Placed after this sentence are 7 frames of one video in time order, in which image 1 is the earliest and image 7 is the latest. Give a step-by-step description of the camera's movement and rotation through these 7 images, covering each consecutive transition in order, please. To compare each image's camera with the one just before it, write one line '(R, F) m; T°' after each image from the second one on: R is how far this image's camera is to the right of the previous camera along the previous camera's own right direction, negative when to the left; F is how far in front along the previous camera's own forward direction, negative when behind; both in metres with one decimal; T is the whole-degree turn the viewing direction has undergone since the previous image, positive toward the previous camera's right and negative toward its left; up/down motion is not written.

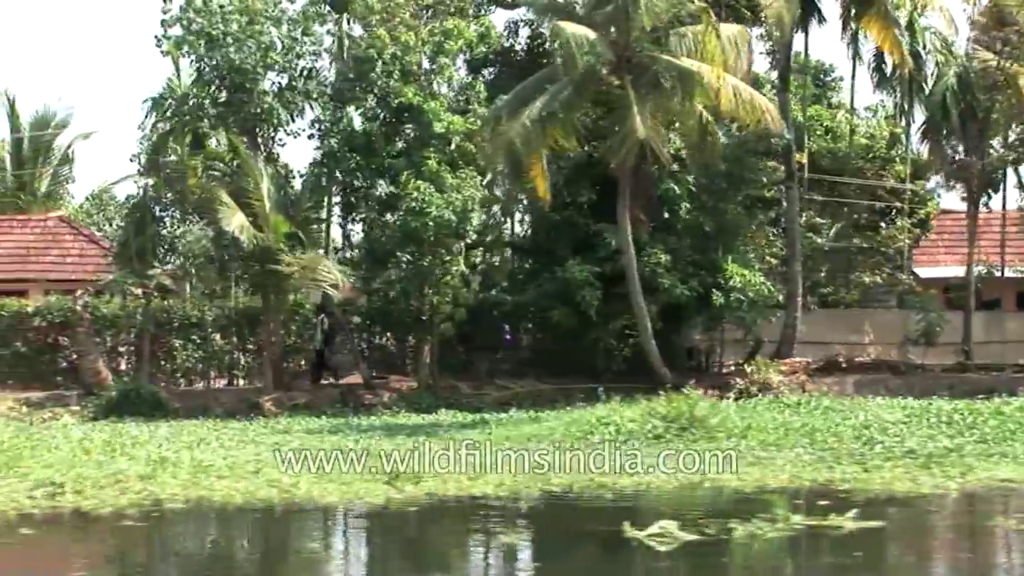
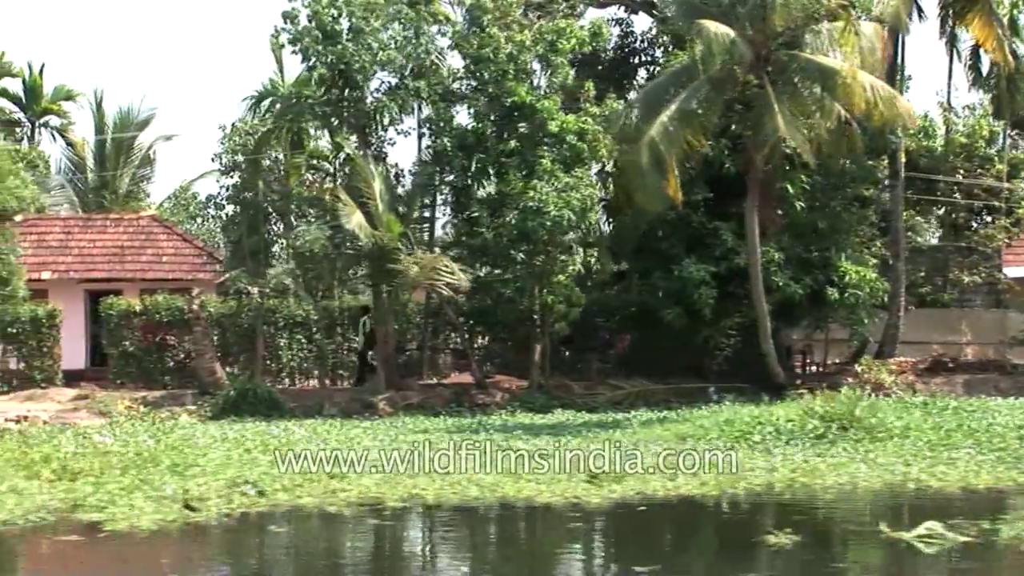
(-1.3, 0.0) m; -1°
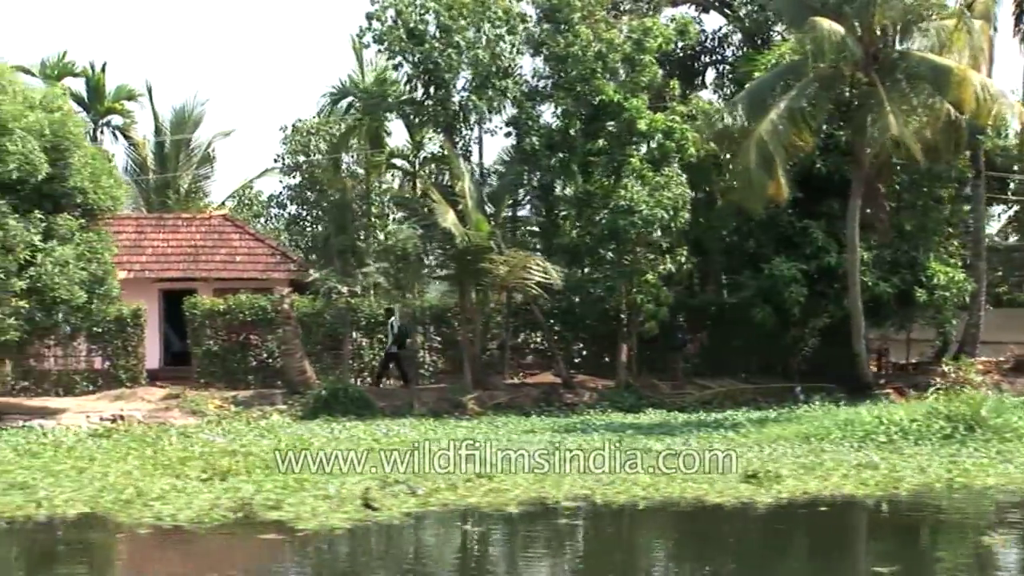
(-1.0, 0.0) m; -1°
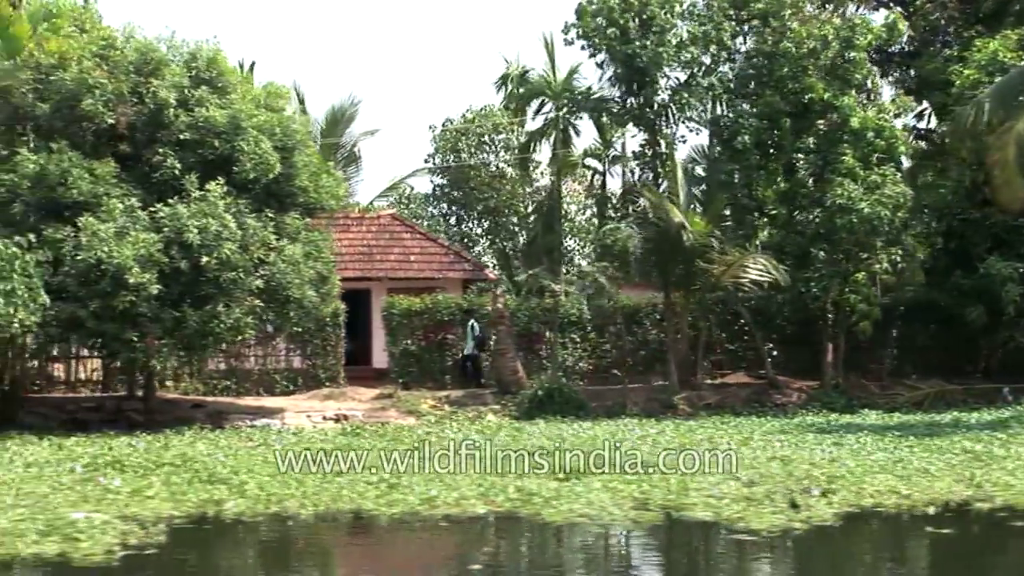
(-2.4, +0.1) m; -1°
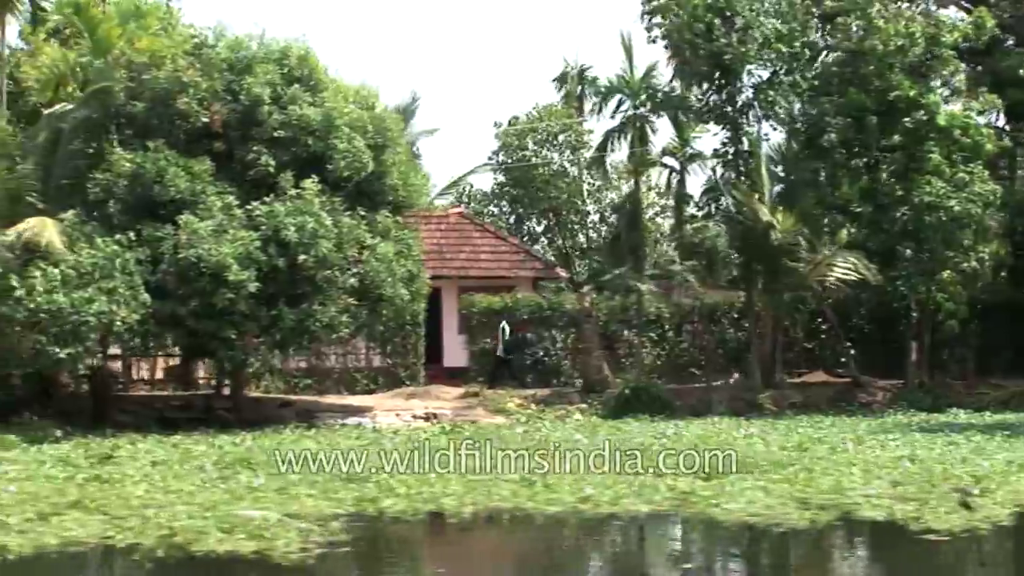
(-0.9, 0.0) m; -1°
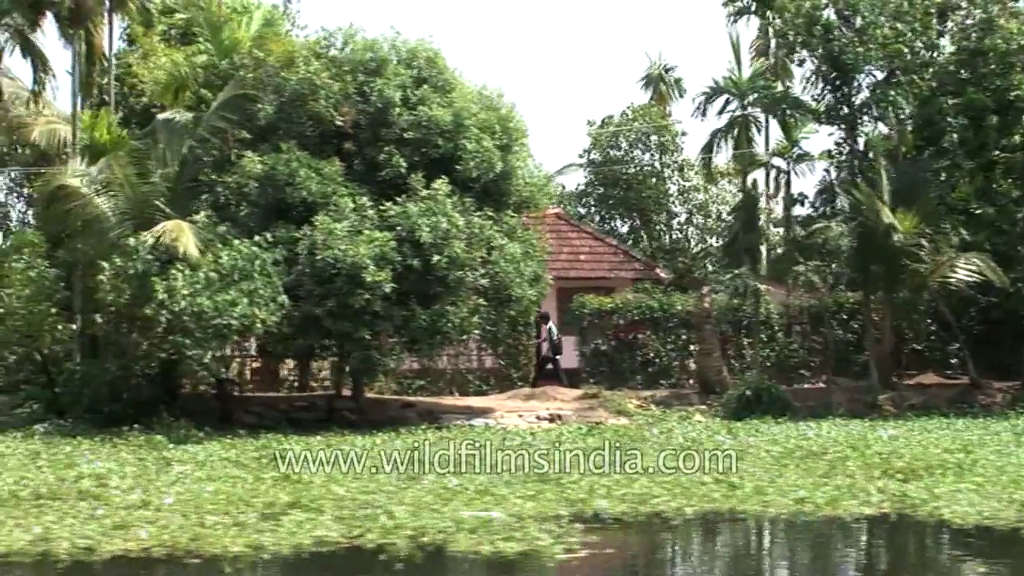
(-1.2, 0.0) m; -1°
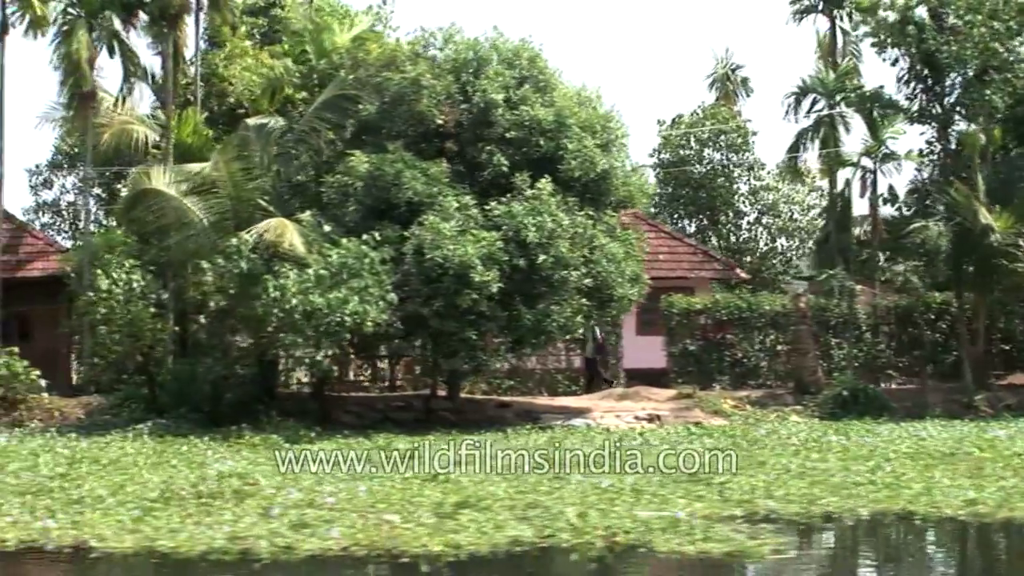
(-0.9, 0.0) m; -1°
